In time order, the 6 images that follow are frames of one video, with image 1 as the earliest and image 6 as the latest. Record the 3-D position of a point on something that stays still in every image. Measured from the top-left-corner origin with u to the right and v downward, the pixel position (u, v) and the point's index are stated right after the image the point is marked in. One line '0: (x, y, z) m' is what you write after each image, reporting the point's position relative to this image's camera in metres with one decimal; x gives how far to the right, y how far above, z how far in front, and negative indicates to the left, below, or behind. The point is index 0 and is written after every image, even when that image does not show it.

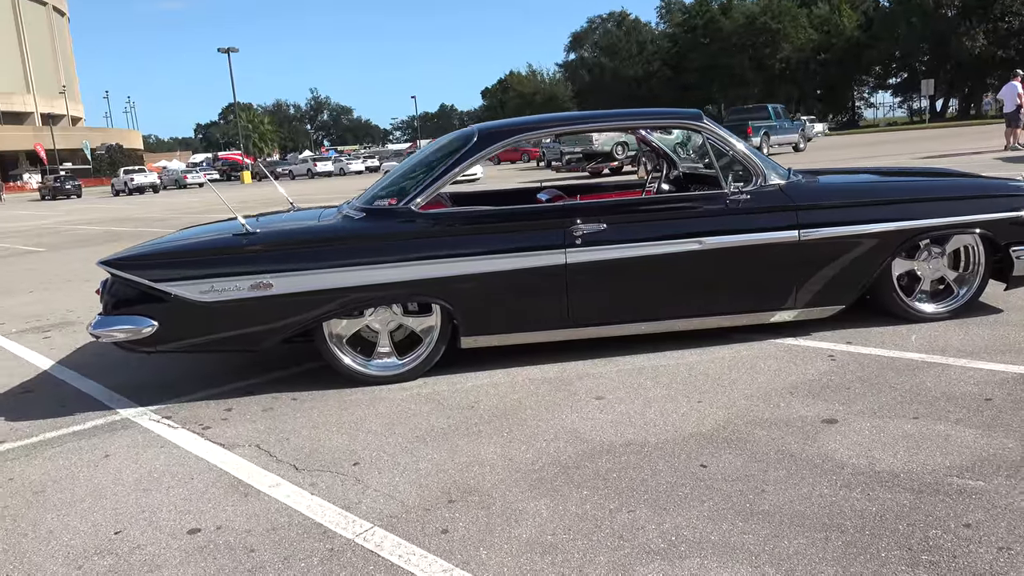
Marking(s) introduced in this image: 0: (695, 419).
0: (+0.8, -0.6, +3.7) m
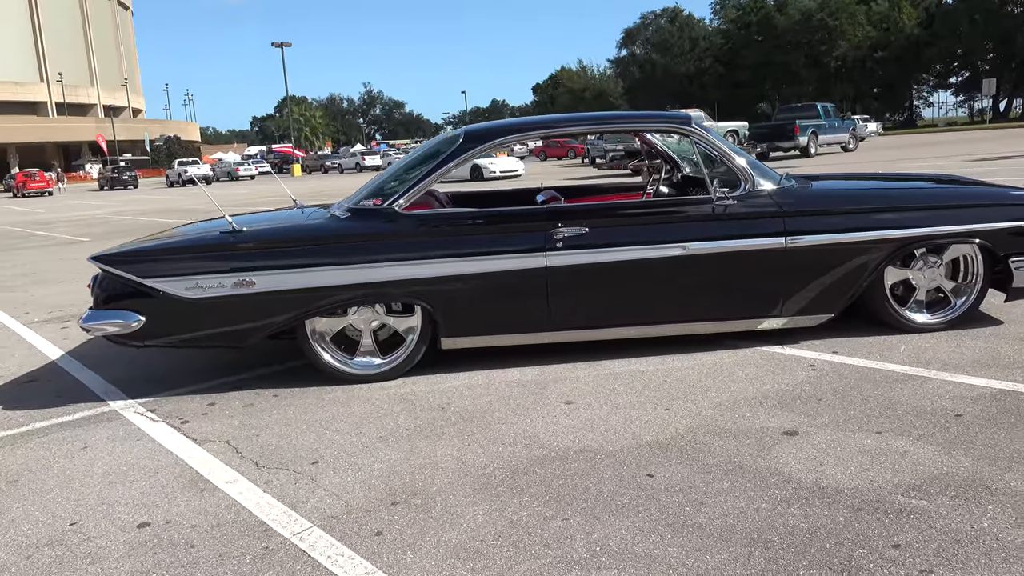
0: (+0.6, -0.6, +3.6) m
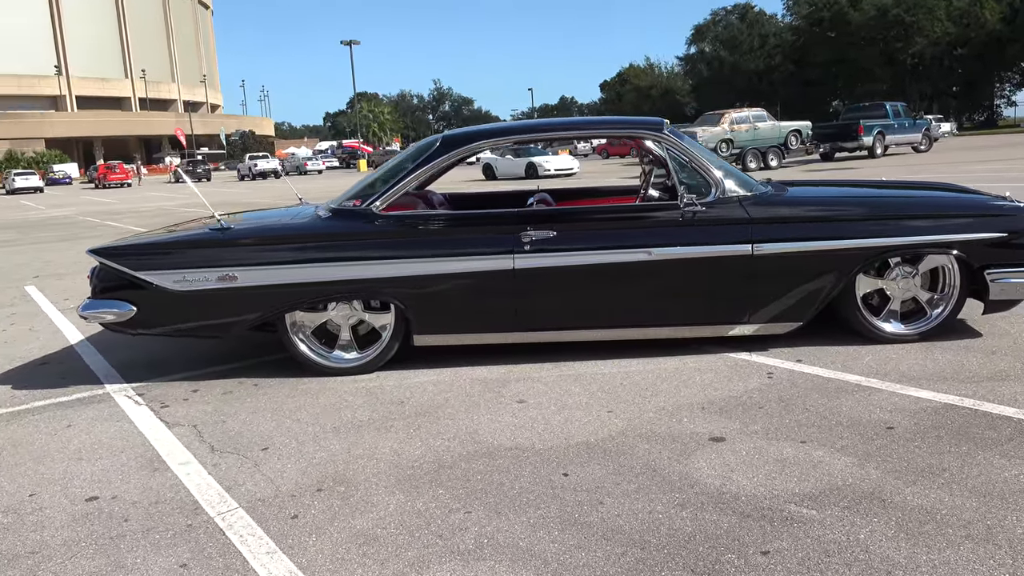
0: (+0.4, -0.6, +3.7) m
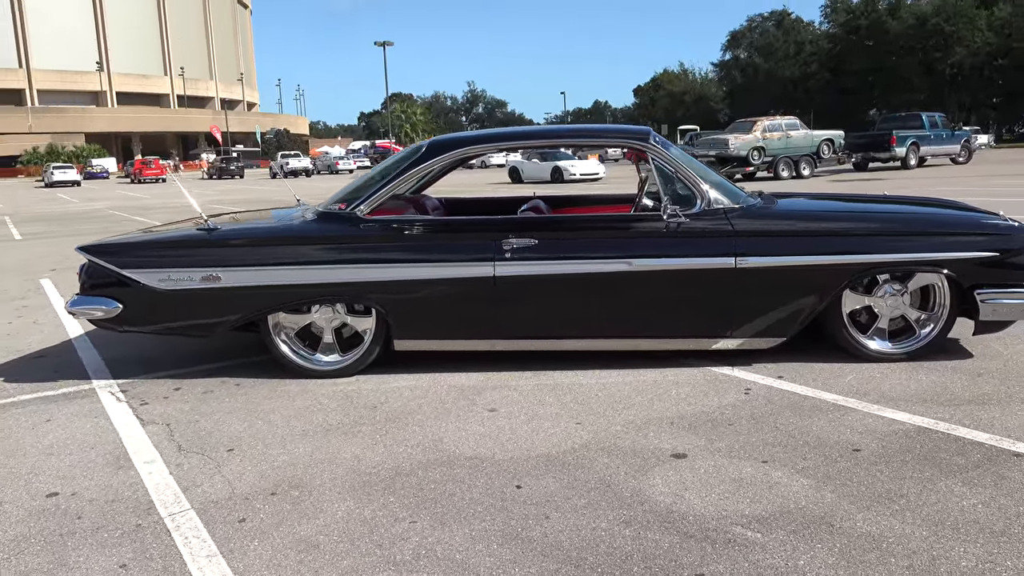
0: (+0.2, -0.7, +3.7) m
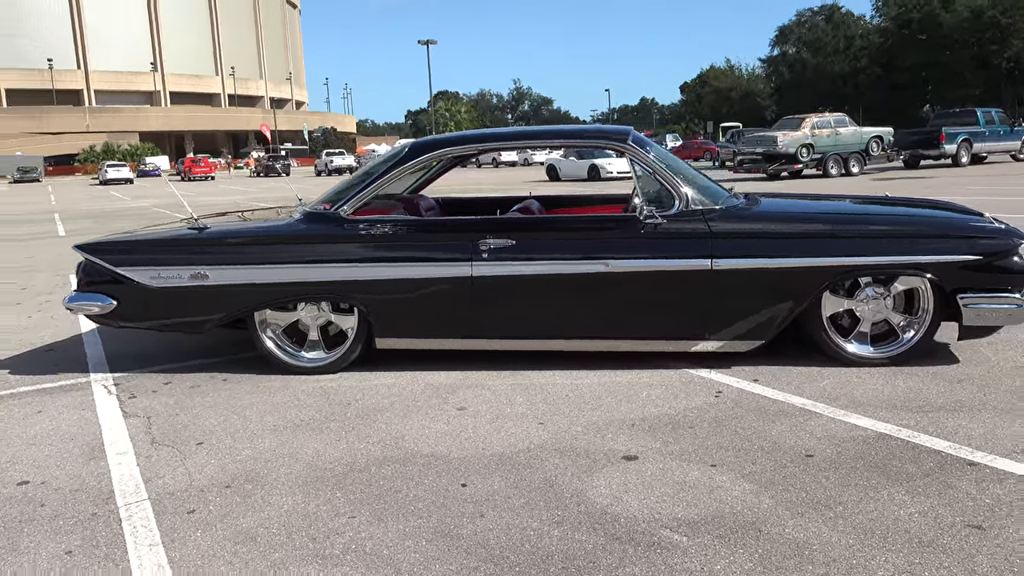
0: (0.0, -0.7, +3.7) m
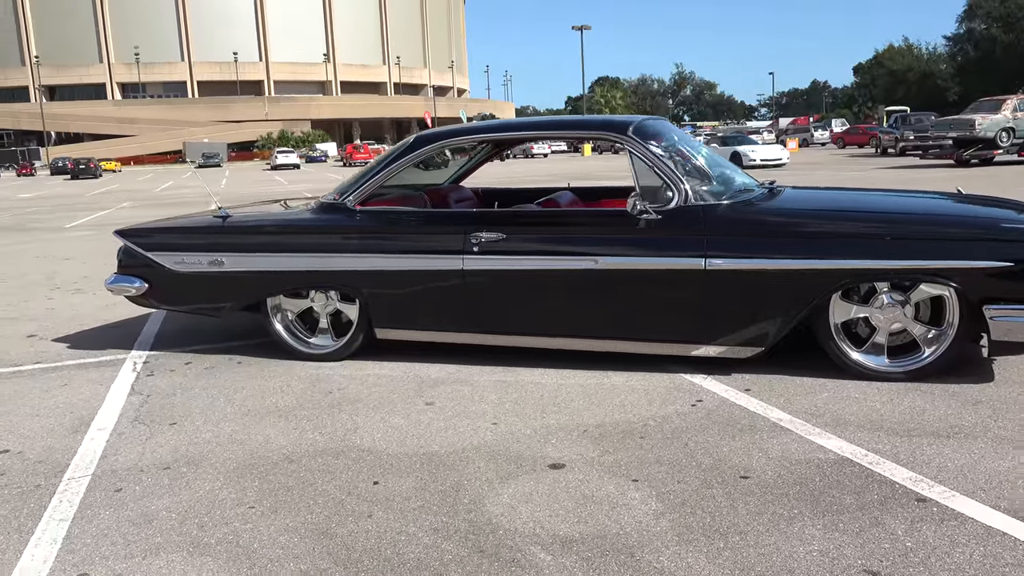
0: (-0.2, -0.7, +3.7) m
